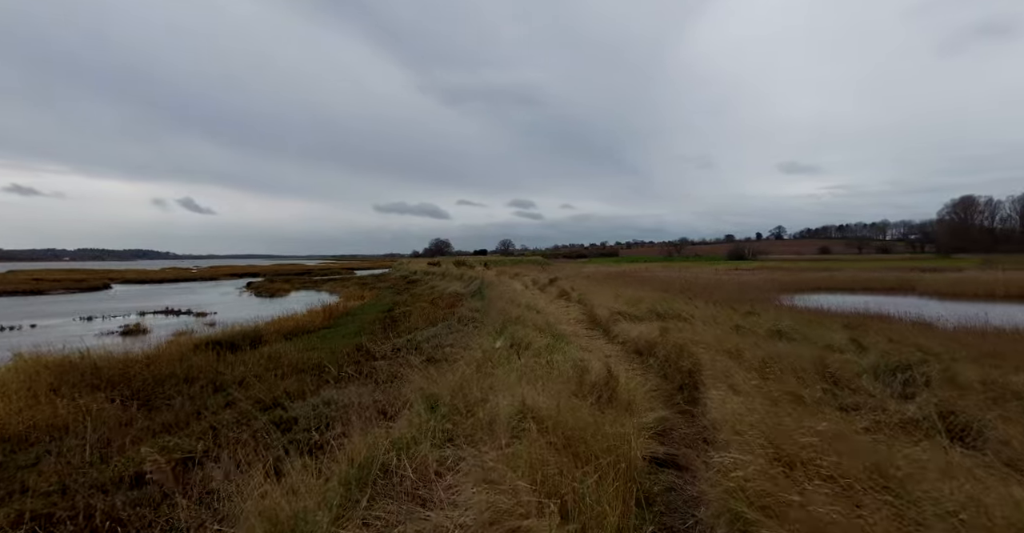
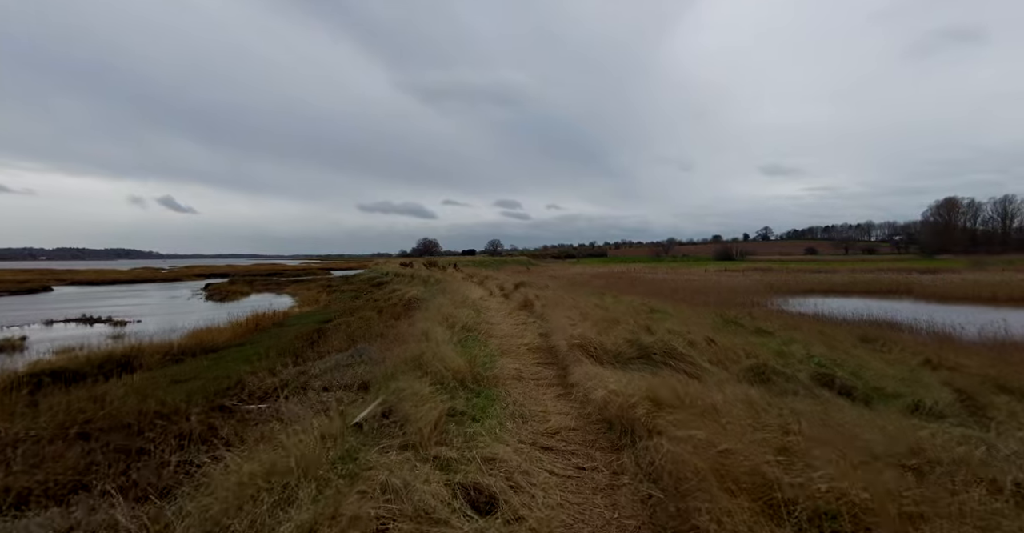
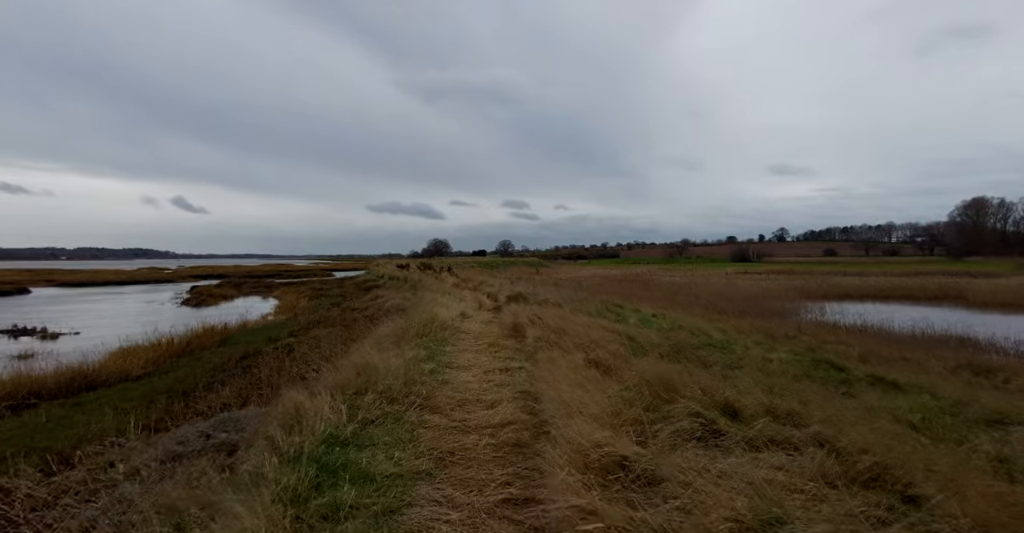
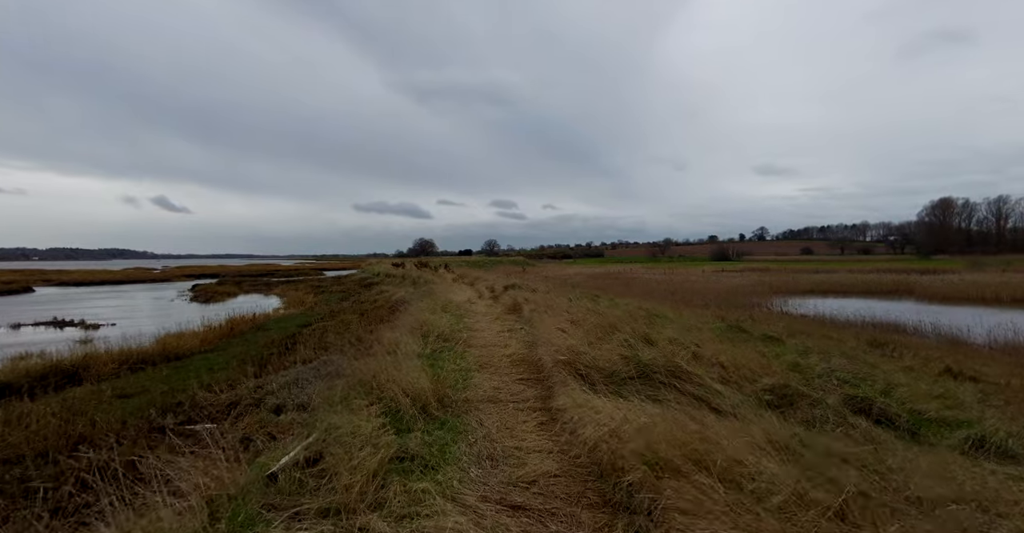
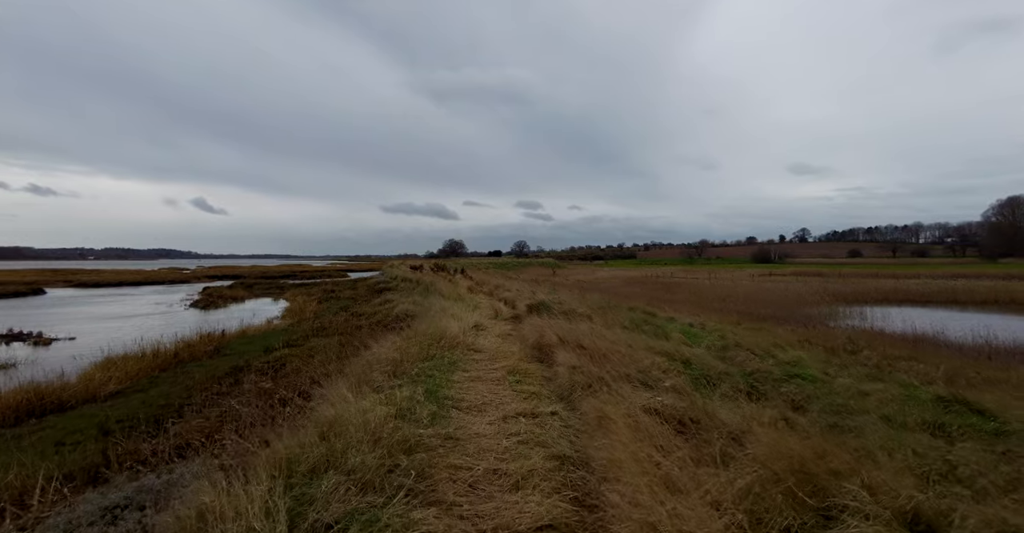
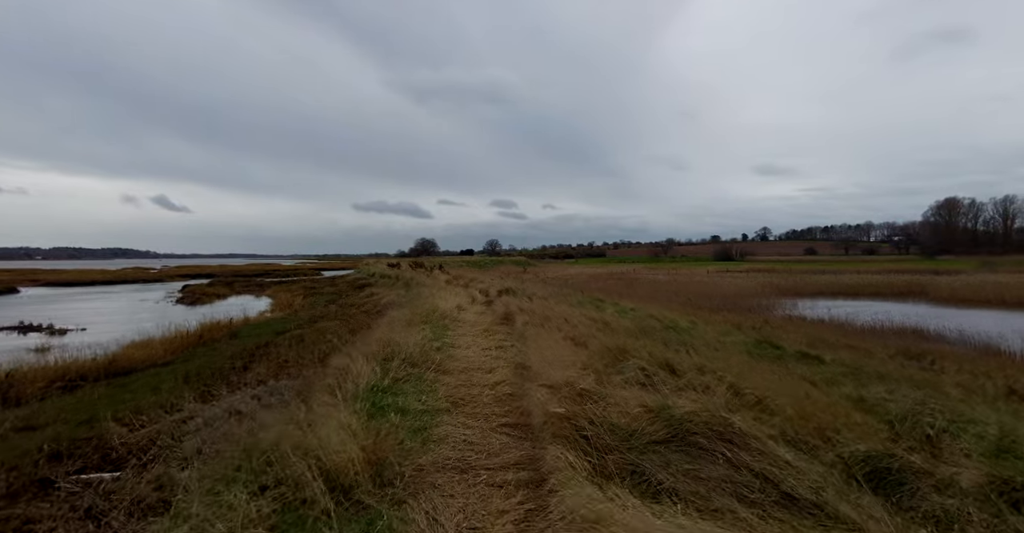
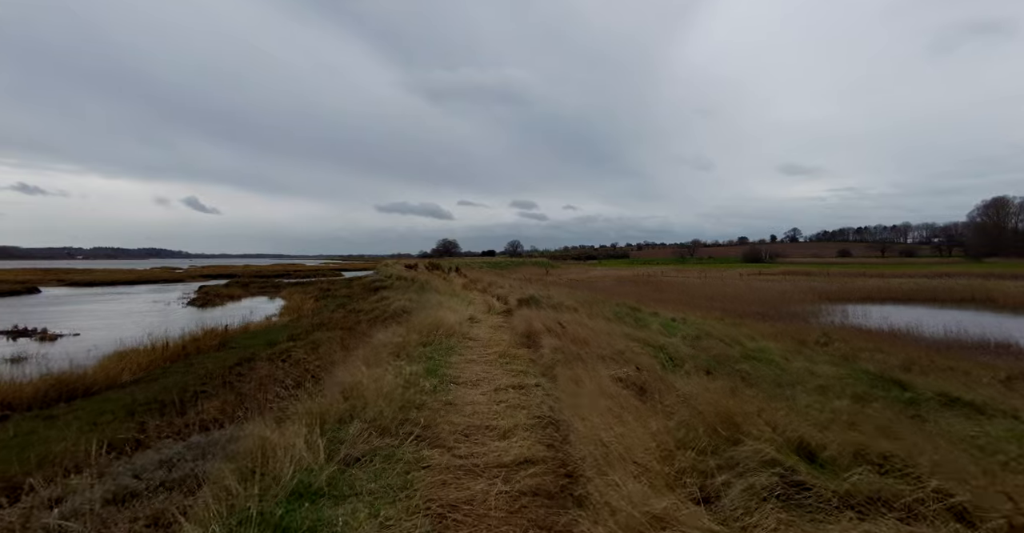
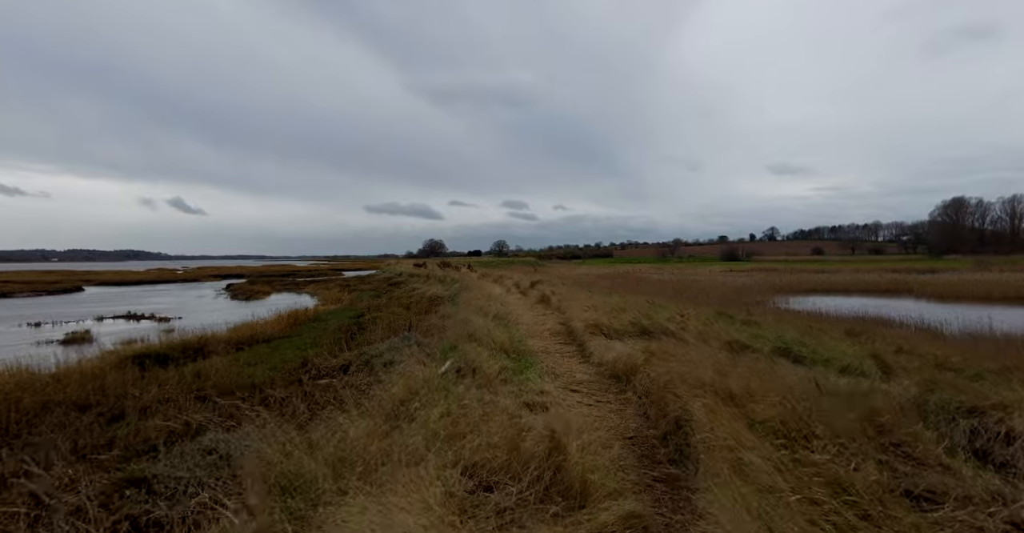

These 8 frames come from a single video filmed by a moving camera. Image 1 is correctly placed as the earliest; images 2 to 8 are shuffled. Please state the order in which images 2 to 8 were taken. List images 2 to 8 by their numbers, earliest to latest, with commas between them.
8, 2, 4, 6, 3, 7, 5
